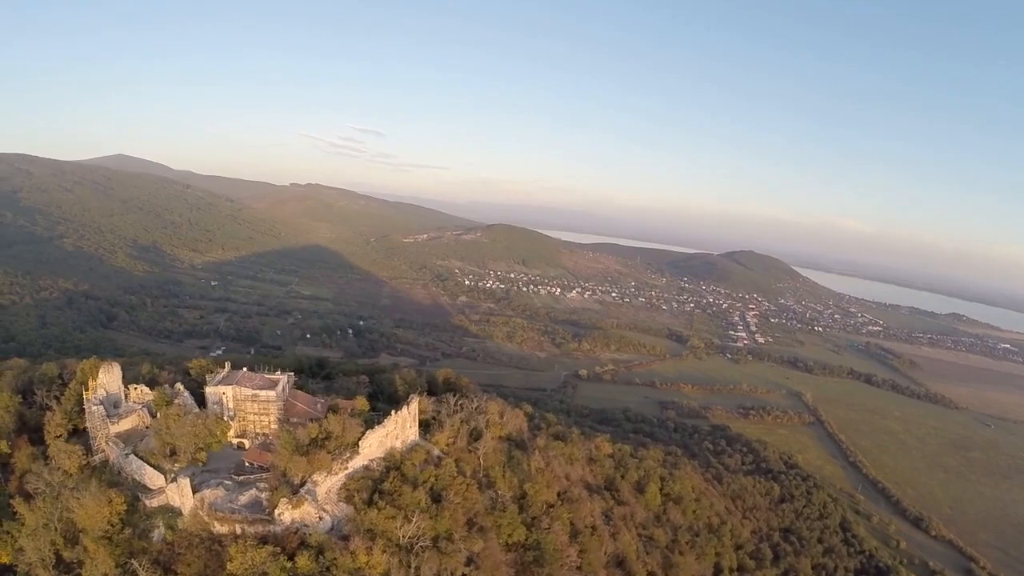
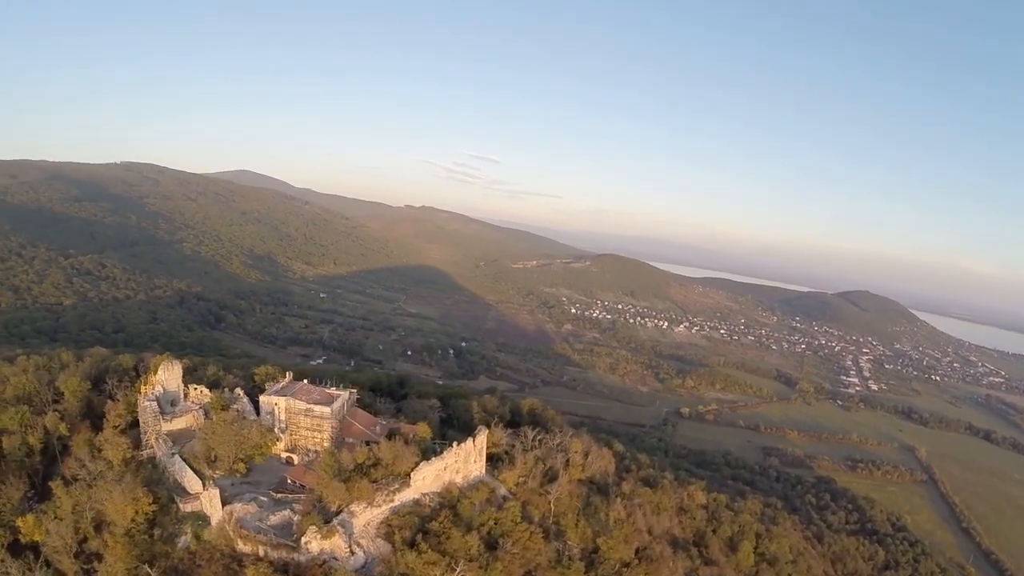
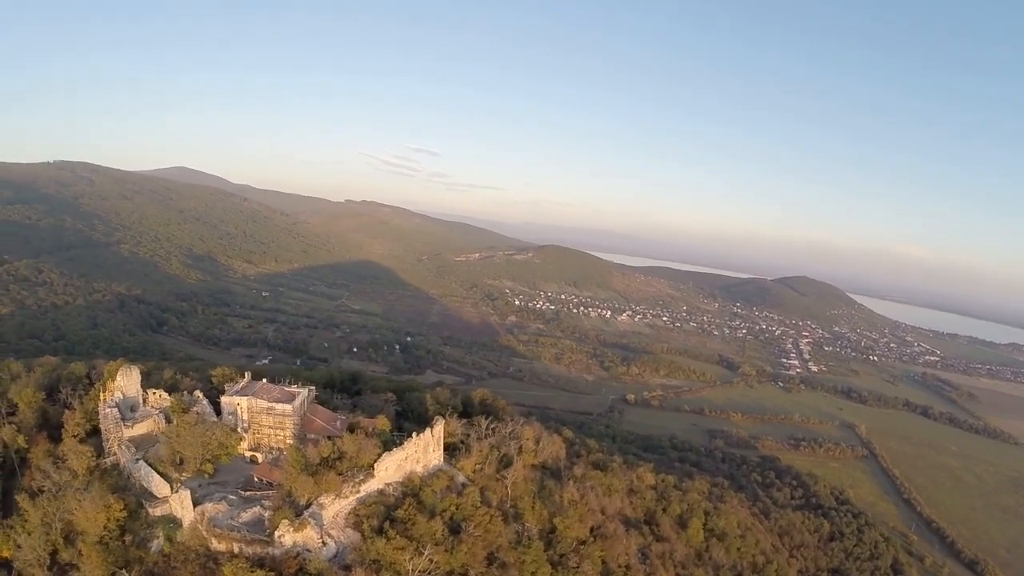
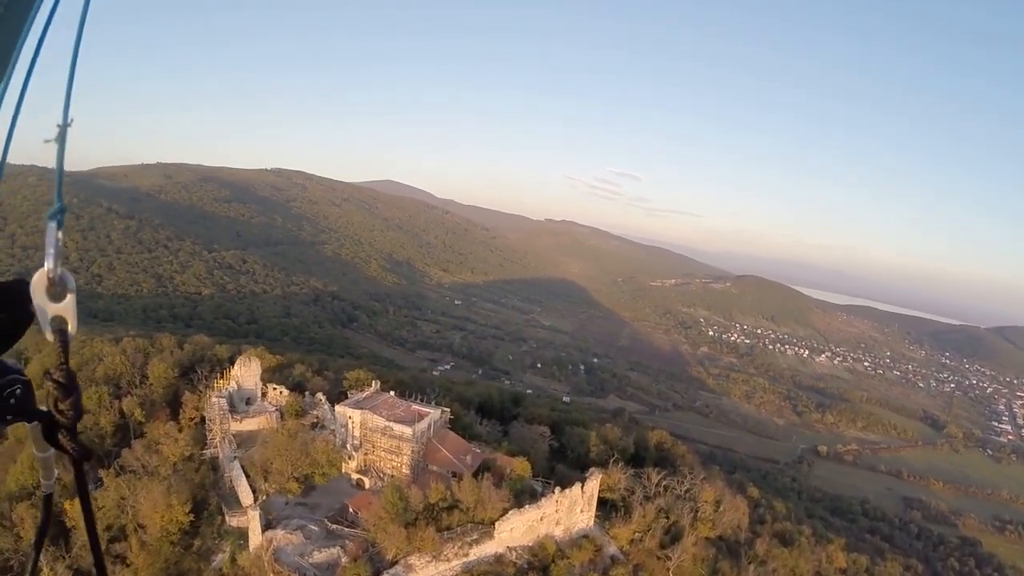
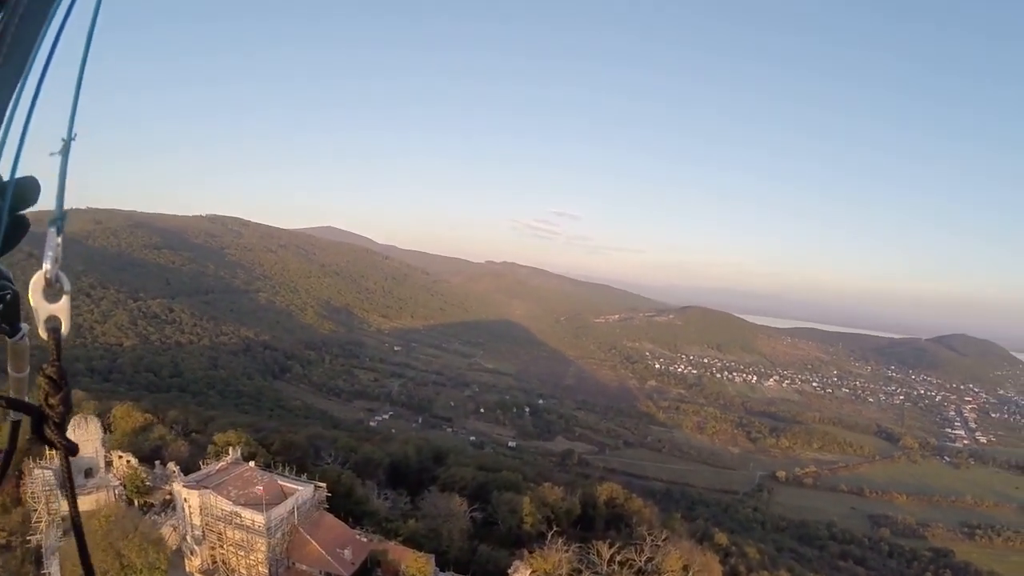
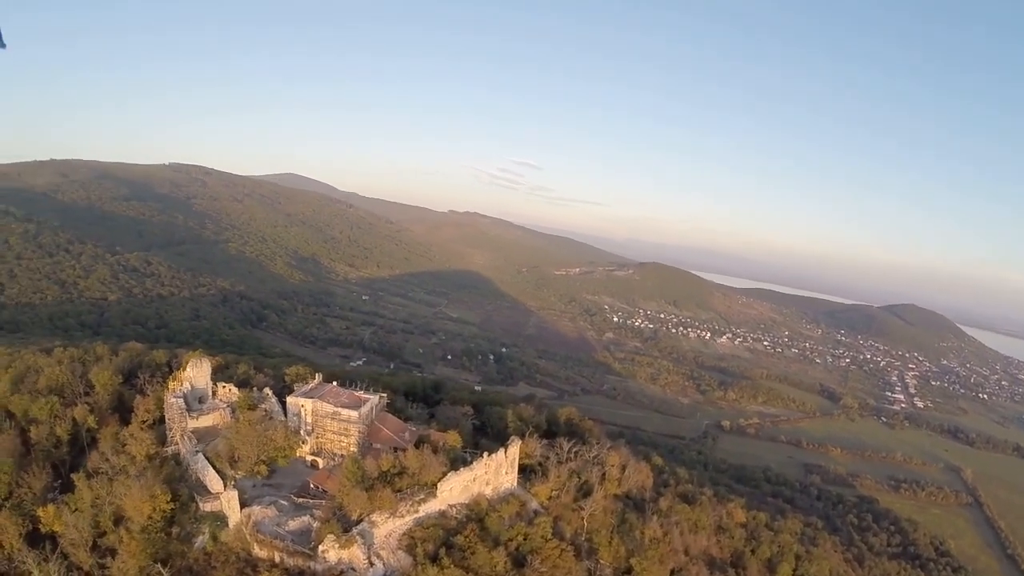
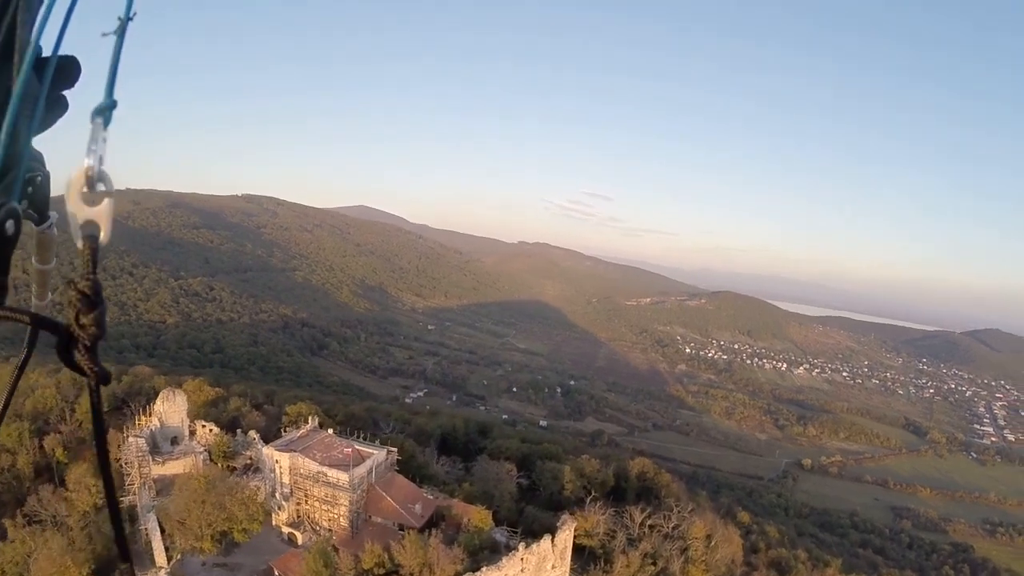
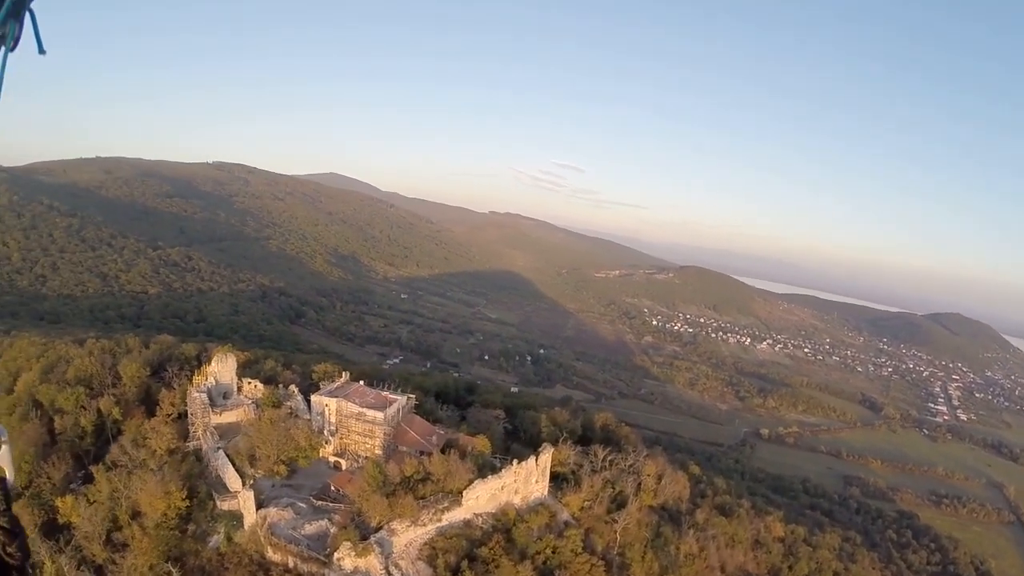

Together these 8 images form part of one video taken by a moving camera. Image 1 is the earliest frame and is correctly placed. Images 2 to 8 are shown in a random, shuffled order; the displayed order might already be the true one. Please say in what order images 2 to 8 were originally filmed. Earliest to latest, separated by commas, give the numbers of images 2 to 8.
3, 2, 6, 8, 4, 7, 5
